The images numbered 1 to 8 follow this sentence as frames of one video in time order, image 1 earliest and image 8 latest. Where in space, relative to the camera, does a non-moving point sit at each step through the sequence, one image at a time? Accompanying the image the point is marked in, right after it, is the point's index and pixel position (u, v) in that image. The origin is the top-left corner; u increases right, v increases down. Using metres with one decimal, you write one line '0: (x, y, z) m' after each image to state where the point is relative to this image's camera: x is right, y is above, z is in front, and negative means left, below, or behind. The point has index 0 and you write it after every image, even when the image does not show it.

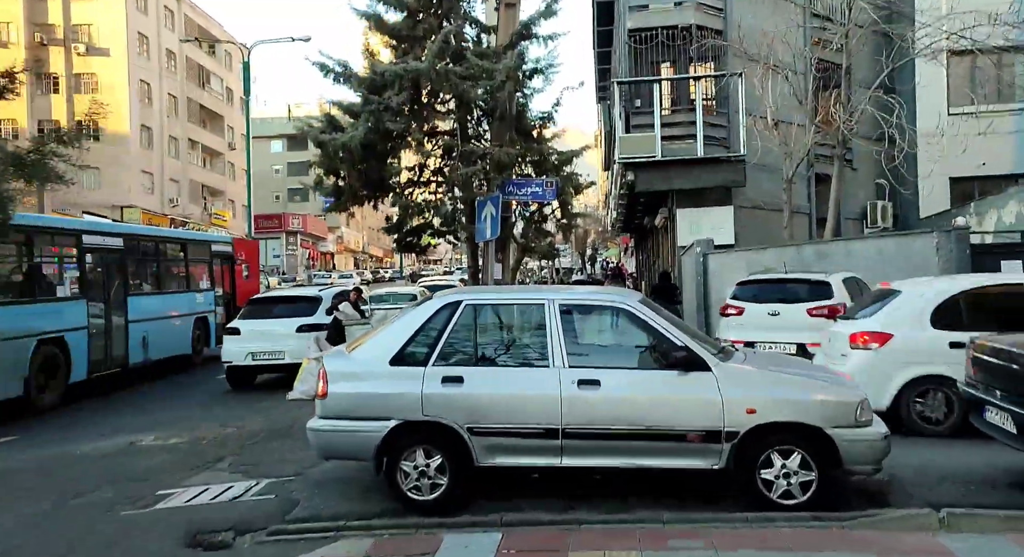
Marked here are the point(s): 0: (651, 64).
0: (+2.3, +3.5, +14.5) m
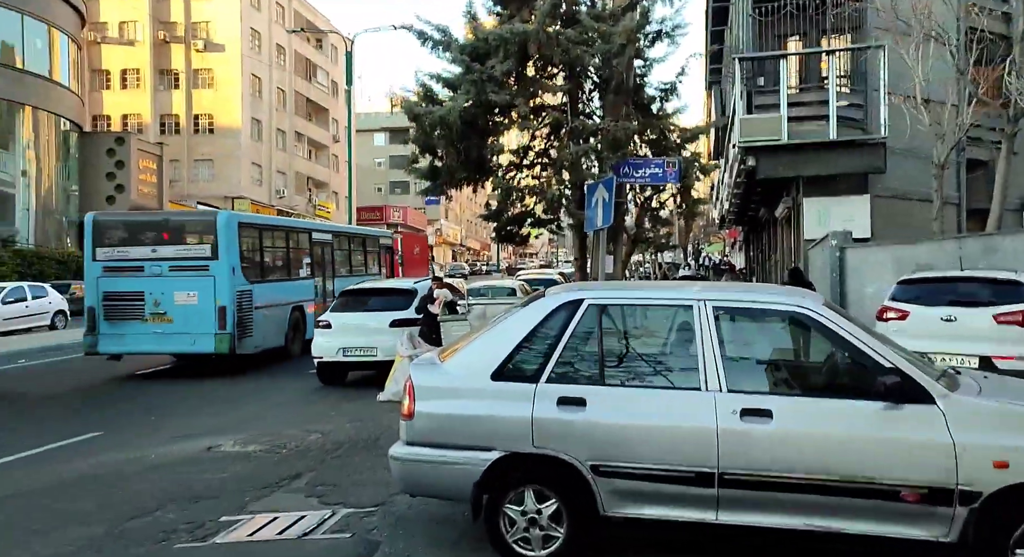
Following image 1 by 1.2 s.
0: (+4.0, +3.6, +13.1) m
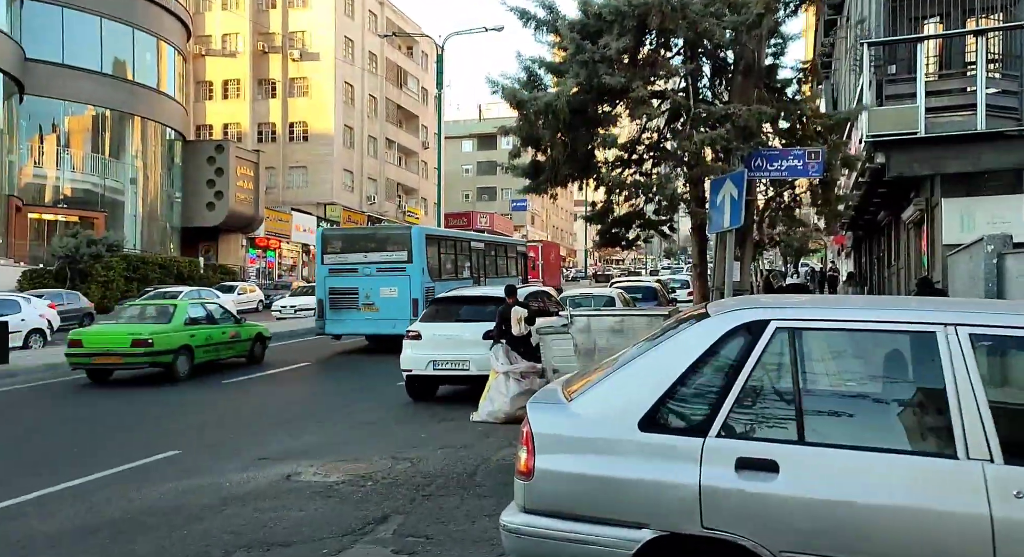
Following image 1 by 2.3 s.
0: (+5.4, +3.5, +11.7) m
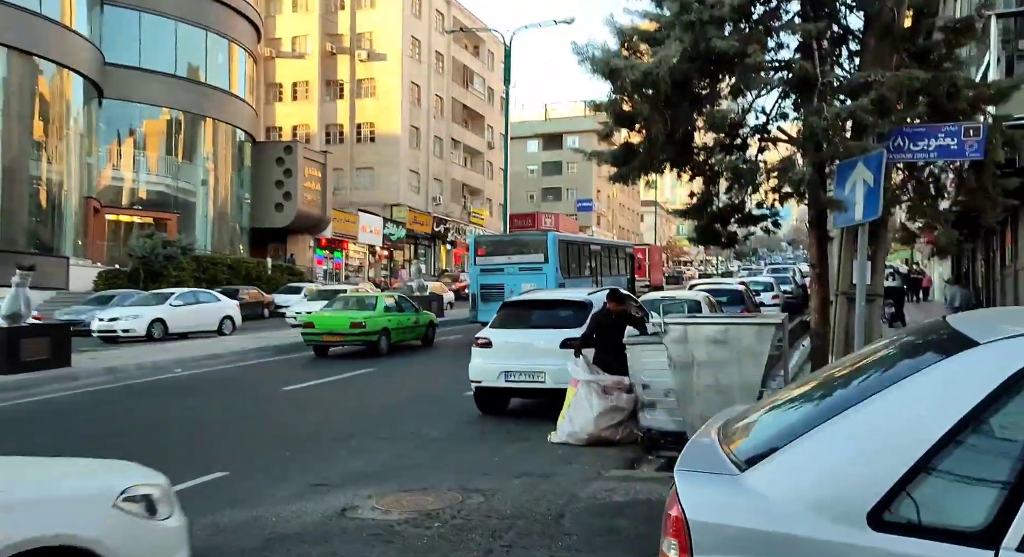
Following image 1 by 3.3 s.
0: (+6.4, +3.4, +10.3) m
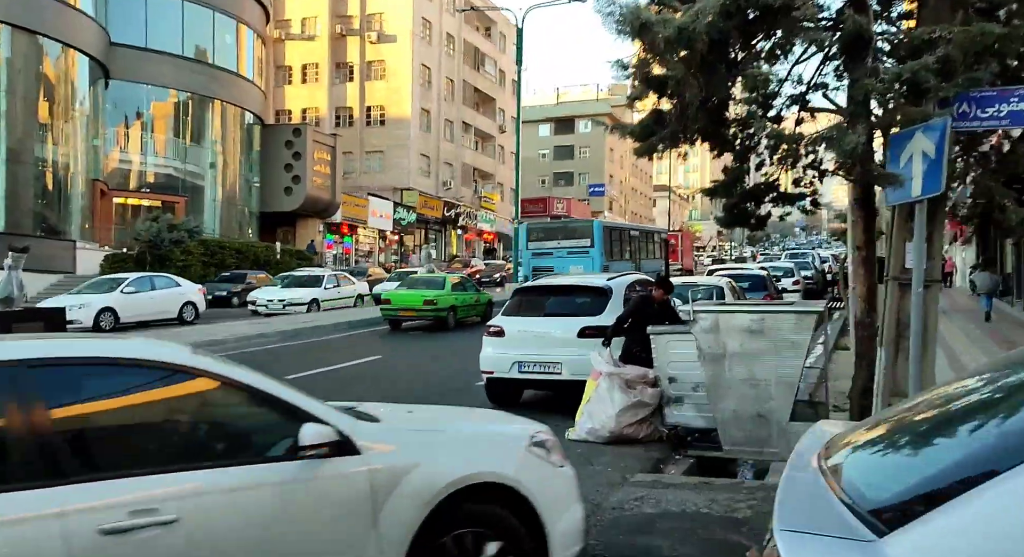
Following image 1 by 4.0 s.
0: (+6.5, +3.6, +9.6) m
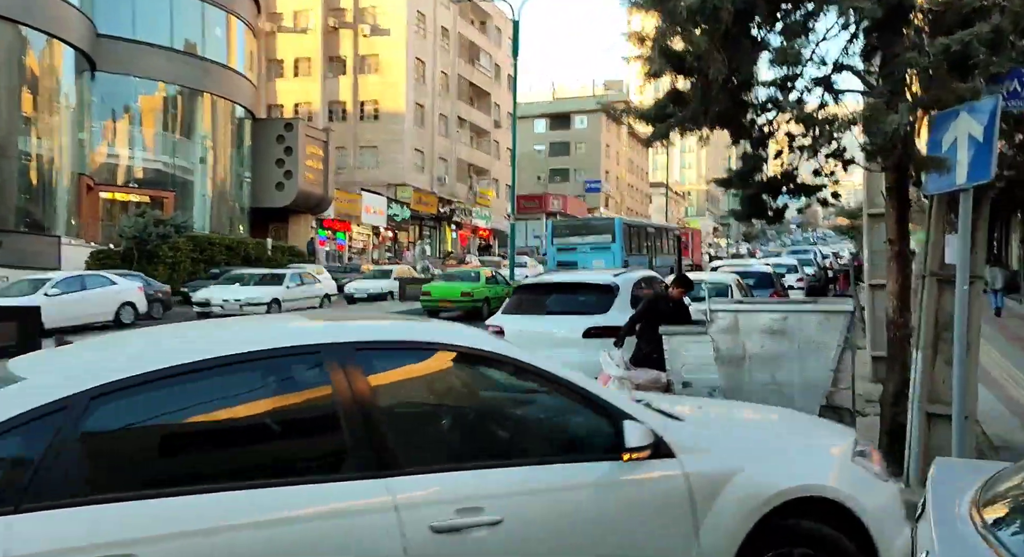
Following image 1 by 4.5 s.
0: (+6.5, +3.6, +9.0) m
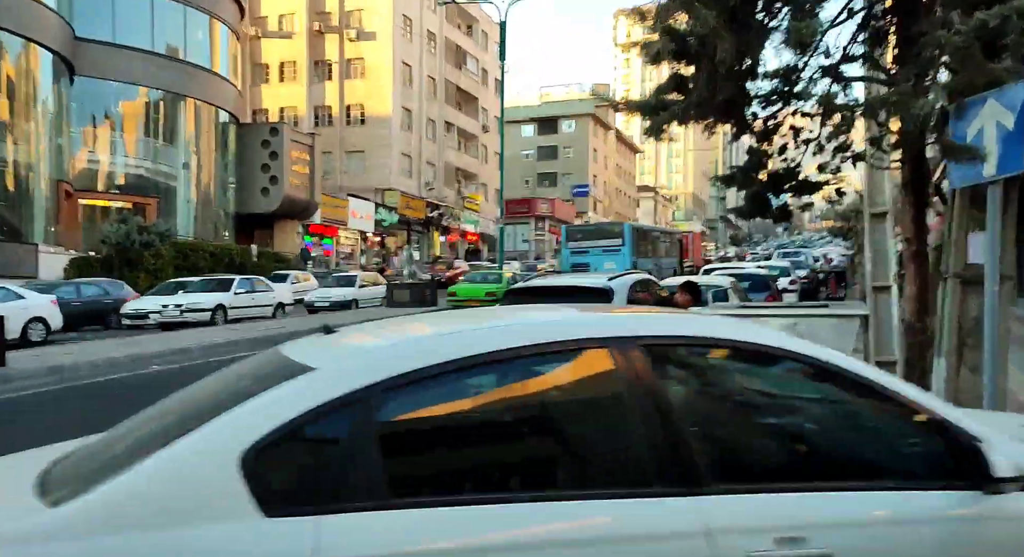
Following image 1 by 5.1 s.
0: (+6.4, +3.6, +8.7) m
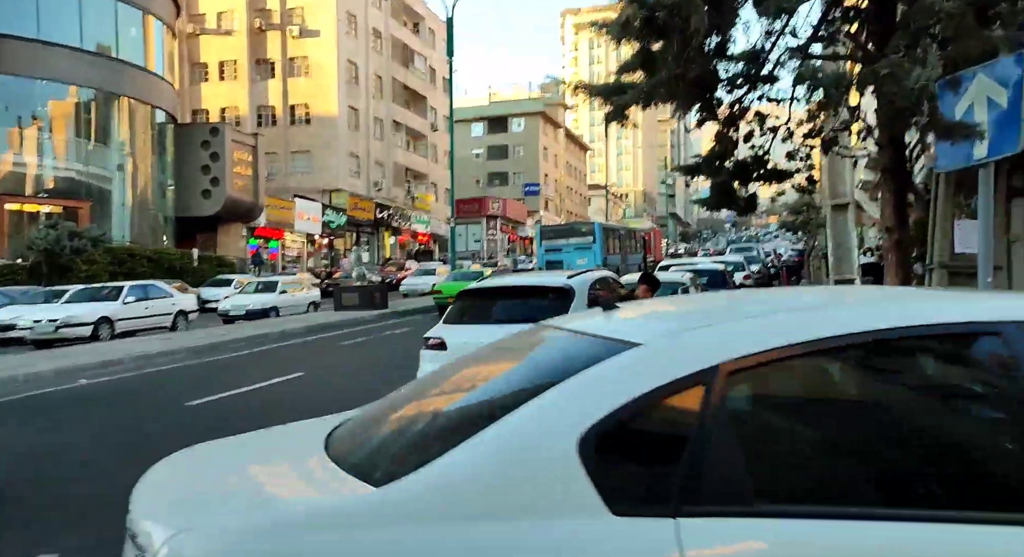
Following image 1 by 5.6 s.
0: (+5.8, +3.8, +8.3) m
